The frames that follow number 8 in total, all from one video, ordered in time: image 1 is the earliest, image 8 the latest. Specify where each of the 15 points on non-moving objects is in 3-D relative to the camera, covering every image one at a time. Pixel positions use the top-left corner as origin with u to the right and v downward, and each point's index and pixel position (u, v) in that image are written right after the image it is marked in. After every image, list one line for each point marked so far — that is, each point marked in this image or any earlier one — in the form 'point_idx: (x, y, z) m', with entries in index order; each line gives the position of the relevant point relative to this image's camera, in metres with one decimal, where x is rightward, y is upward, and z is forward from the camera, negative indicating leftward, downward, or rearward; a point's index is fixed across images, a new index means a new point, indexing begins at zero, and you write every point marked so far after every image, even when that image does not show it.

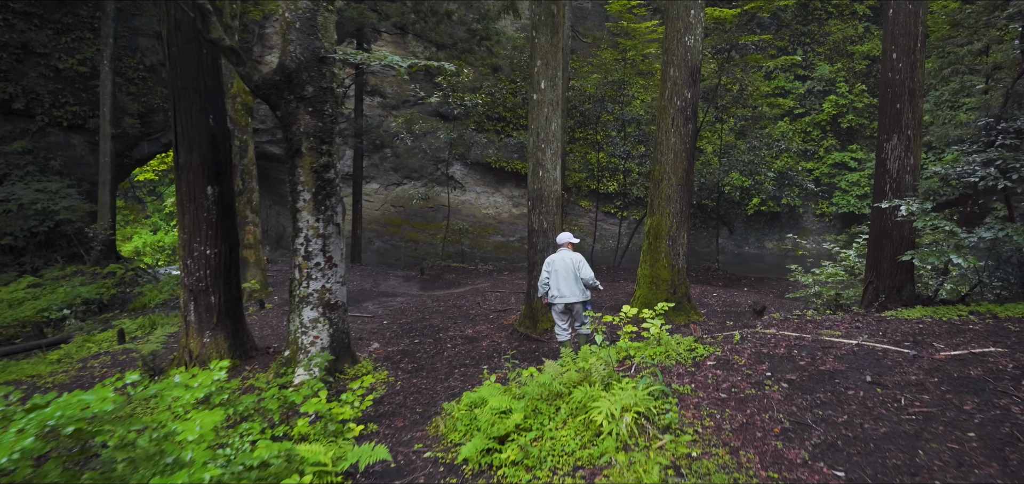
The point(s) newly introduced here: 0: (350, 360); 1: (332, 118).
0: (-1.7, -1.3, +6.2) m
1: (-1.8, +1.2, +5.7) m
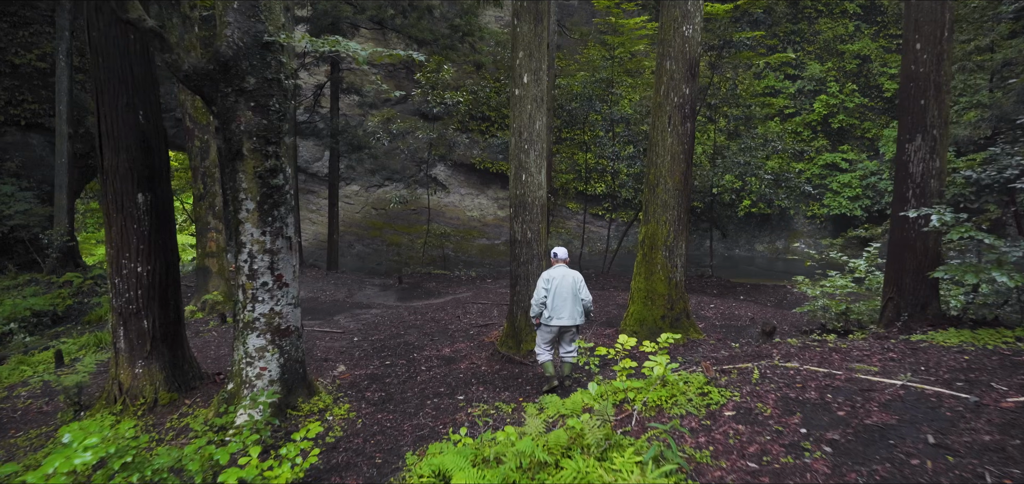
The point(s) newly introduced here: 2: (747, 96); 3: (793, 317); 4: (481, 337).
0: (-1.9, -1.4, +5.4) m
1: (-2.0, +1.1, +4.9) m
2: (+7.6, +4.7, +18.7) m
3: (+4.6, -1.2, +9.4) m
4: (-0.4, -1.4, +8.3) m
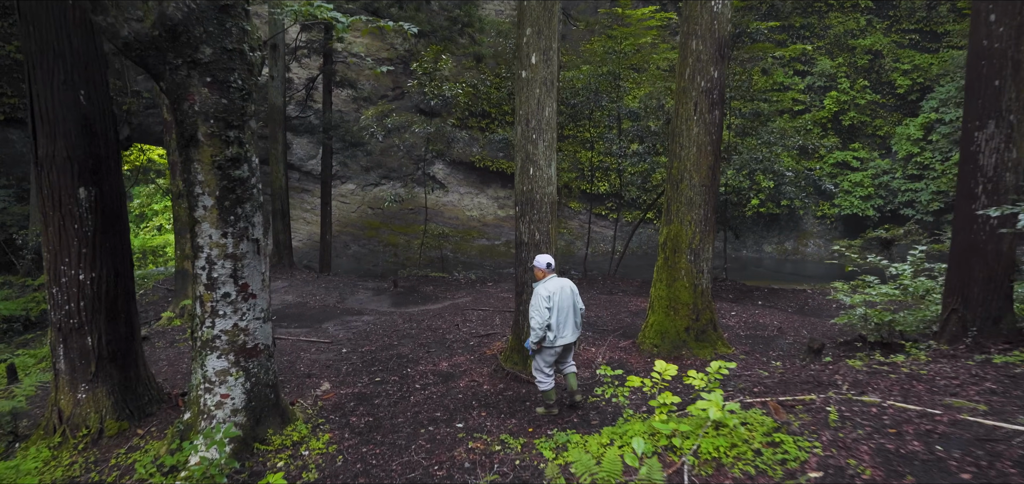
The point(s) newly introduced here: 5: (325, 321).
0: (-1.8, -1.4, +4.6) m
1: (-1.9, +1.0, +4.1) m
2: (+7.6, +4.7, +17.9) m
3: (+4.6, -1.3, +8.6) m
4: (-0.4, -1.4, +7.5) m
5: (-3.1, -1.3, +9.7) m
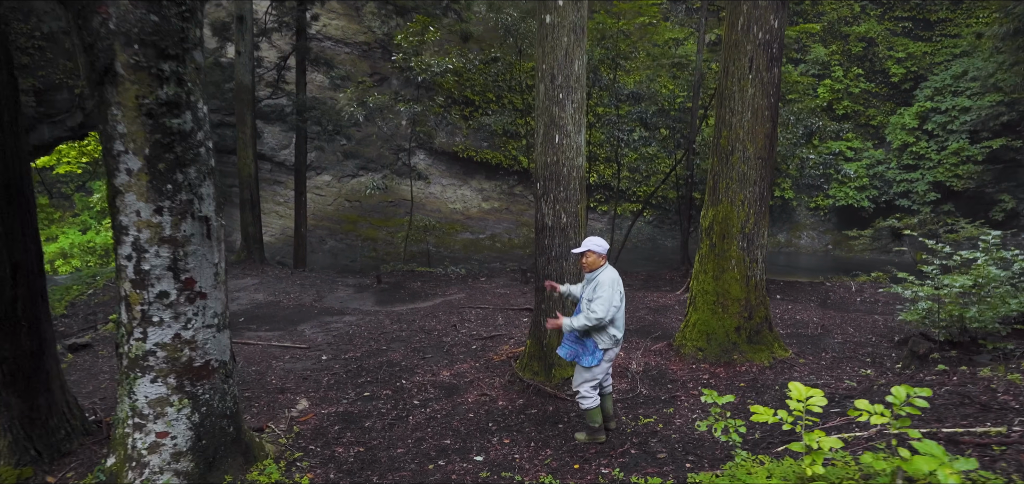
0: (-1.6, -1.3, +3.4) m
1: (-1.6, +1.2, +2.9) m
2: (+7.3, +4.9, +17.1) m
3: (+4.7, -1.1, +7.7) m
4: (-0.3, -1.2, +6.4) m
5: (-3.1, -1.2, +8.5) m
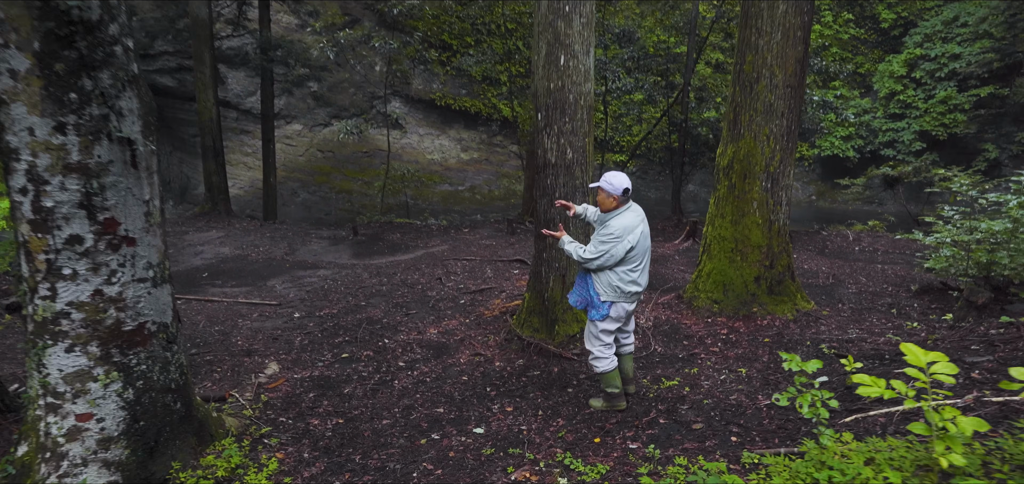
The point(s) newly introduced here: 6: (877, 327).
0: (-1.5, -1.0, +2.8) m
1: (-1.6, +1.4, +2.1) m
2: (+6.7, +6.3, +16.3) m
3: (+4.6, -0.4, +7.3) m
4: (-0.3, -0.7, +5.8) m
5: (-3.2, -0.5, +7.8) m
6: (+2.9, -0.7, +4.6) m
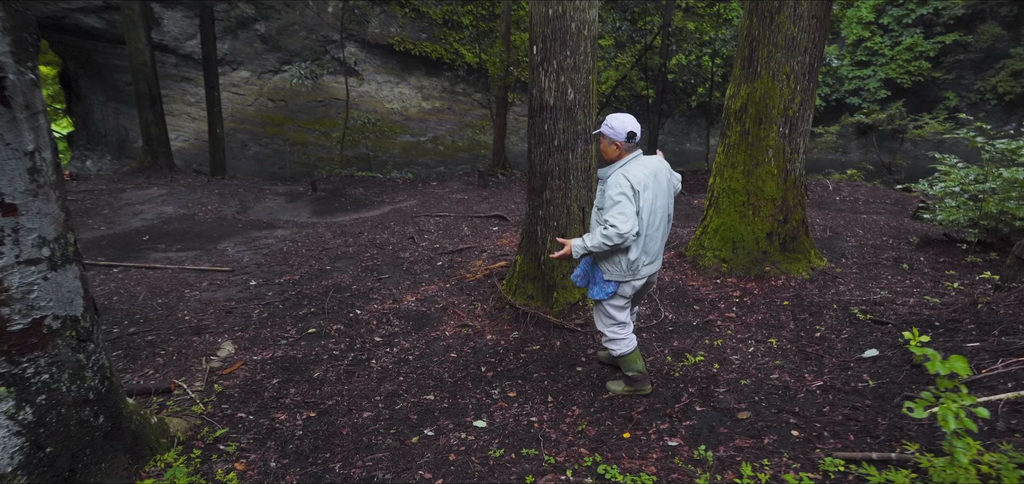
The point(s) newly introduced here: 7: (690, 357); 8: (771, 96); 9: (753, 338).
0: (-1.5, -0.8, +2.2) m
1: (-1.5, +1.5, +1.3) m
2: (+5.8, +7.7, +15.6) m
3: (+4.3, +0.2, +7.0) m
4: (-0.5, -0.3, +5.3) m
5: (-3.5, 0.0, +7.0) m
6: (+2.8, -0.3, +4.2) m
7: (+1.0, -0.6, +3.2) m
8: (+1.9, +1.1, +4.2) m
9: (+1.4, -0.6, +3.4) m
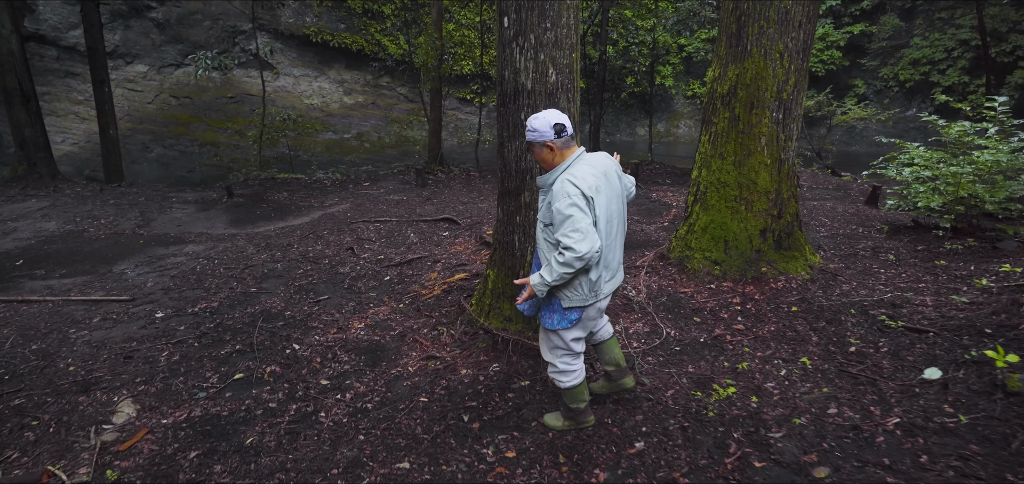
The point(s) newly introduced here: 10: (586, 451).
0: (-1.4, -1.0, +1.4) m
1: (-1.4, +1.3, +0.5) m
2: (+3.8, +7.9, +15.5) m
3: (+3.8, +0.4, +6.9) m
4: (-0.8, -0.4, +4.6) m
5: (-4.0, -0.2, +5.9) m
6: (+2.6, -0.3, +3.9) m
7: (+0.9, -0.7, +2.7) m
8: (+1.6, +1.1, +3.8) m
9: (+1.3, -0.6, +3.0) m
10: (+0.3, -0.8, +2.4) m
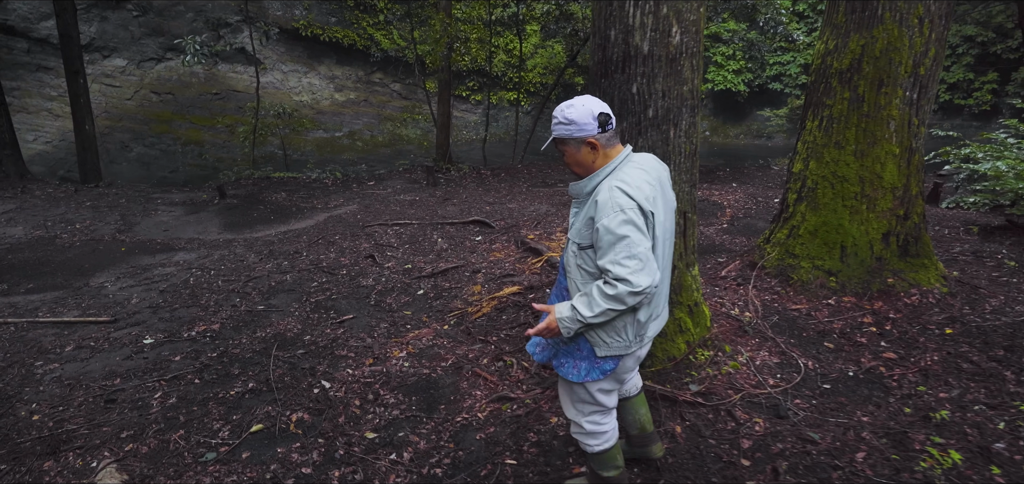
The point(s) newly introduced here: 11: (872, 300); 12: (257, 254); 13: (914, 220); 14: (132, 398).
0: (-0.9, -1.1, +0.7) m
1: (-0.9, +1.3, -0.3) m
2: (+3.9, +7.9, +14.8) m
3: (+4.1, +0.3, +6.3) m
4: (-0.4, -0.4, +3.8) m
5: (-3.6, -0.3, +5.1) m
6: (+3.0, -0.3, +3.3) m
7: (+1.4, -0.7, +2.0) m
8: (+2.0, +1.0, +3.1) m
9: (+1.8, -0.6, +2.3) m
10: (+0.8, -0.9, +1.6) m
11: (+2.0, -0.3, +3.2) m
12: (-2.3, -0.1, +5.4) m
13: (+2.3, +0.1, +3.3) m
14: (-1.9, -0.8, +3.0) m
